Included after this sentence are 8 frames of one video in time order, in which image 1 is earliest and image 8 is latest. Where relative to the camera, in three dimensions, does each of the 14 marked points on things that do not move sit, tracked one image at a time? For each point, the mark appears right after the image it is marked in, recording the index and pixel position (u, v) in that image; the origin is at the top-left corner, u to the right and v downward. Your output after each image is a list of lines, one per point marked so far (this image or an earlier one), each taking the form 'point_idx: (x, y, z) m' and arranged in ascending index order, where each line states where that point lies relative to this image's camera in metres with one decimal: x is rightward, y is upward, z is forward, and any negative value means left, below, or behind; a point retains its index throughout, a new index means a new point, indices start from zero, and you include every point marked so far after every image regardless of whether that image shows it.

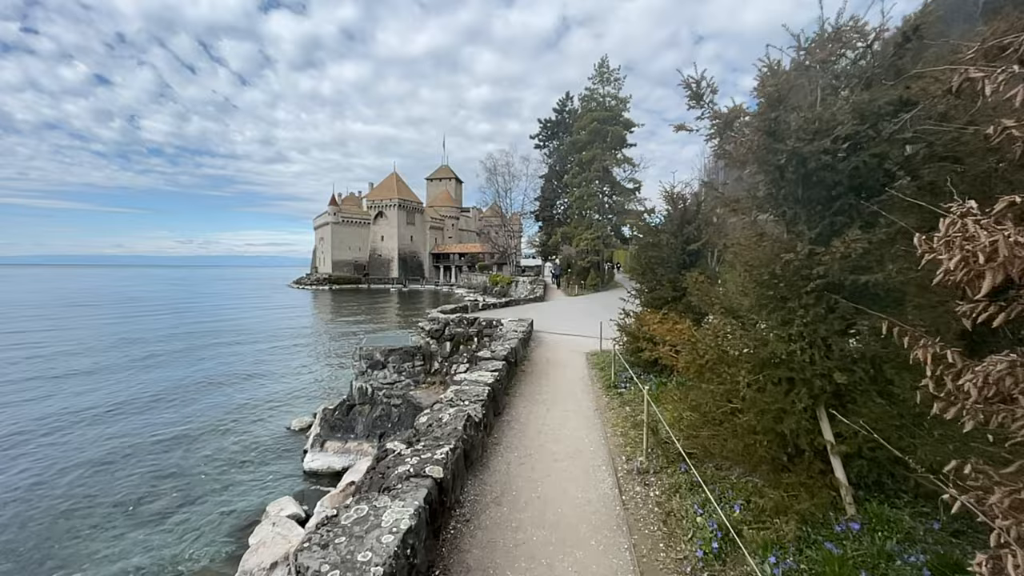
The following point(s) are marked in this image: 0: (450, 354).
0: (-1.9, -2.0, +13.3) m
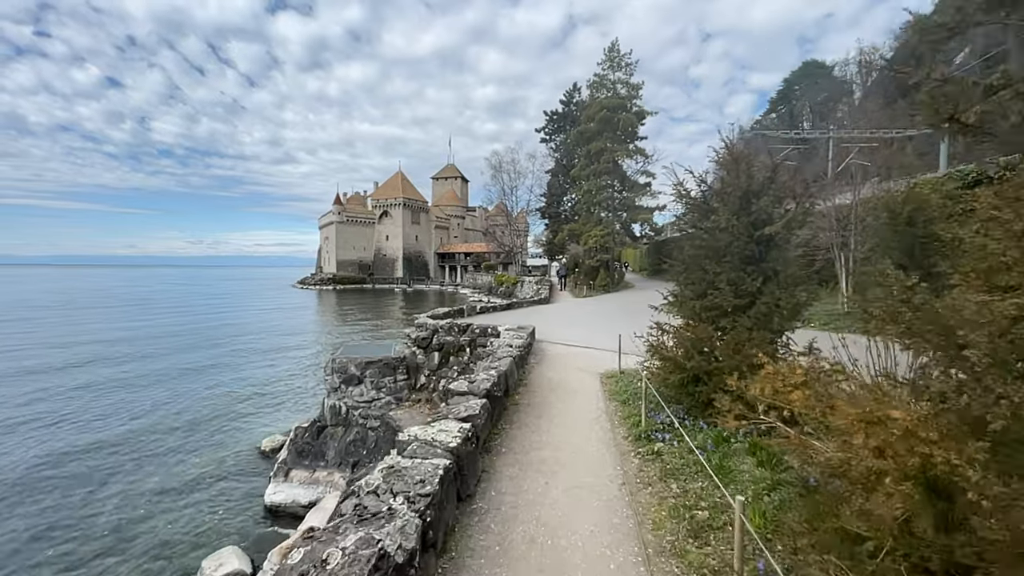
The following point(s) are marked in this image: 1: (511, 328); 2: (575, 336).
0: (-1.9, -2.1, +11.4) m
1: (0.0, -1.0, +10.4) m
2: (+1.7, -1.2, +10.4) m
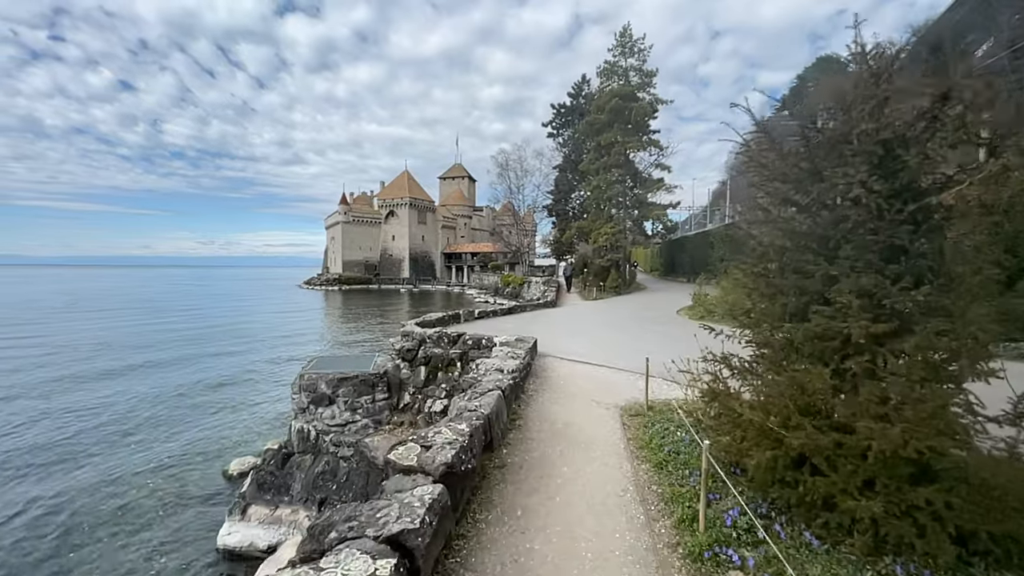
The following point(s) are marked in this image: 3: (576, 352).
0: (-1.9, -2.1, +9.8) m
1: (0.0, -1.1, +8.7) m
2: (+1.7, -1.3, +8.7) m
3: (+1.3, -1.3, +8.8) m
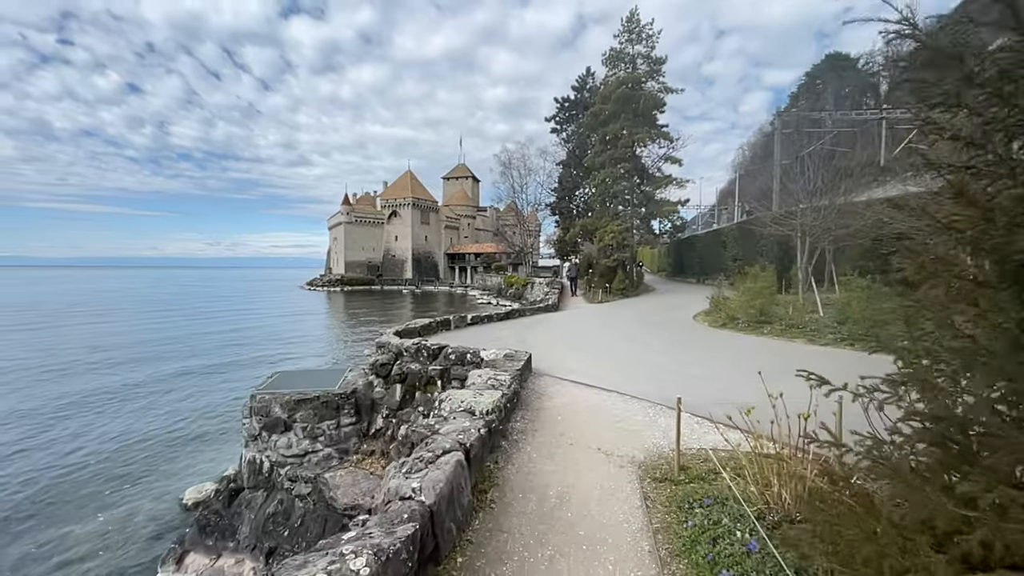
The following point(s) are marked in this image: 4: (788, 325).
0: (-2.1, -2.2, +8.3) m
1: (-0.2, -1.1, +7.2) m
2: (+1.5, -1.4, +7.2) m
3: (+1.1, -1.4, +7.3) m
4: (+6.1, -0.8, +9.7) m
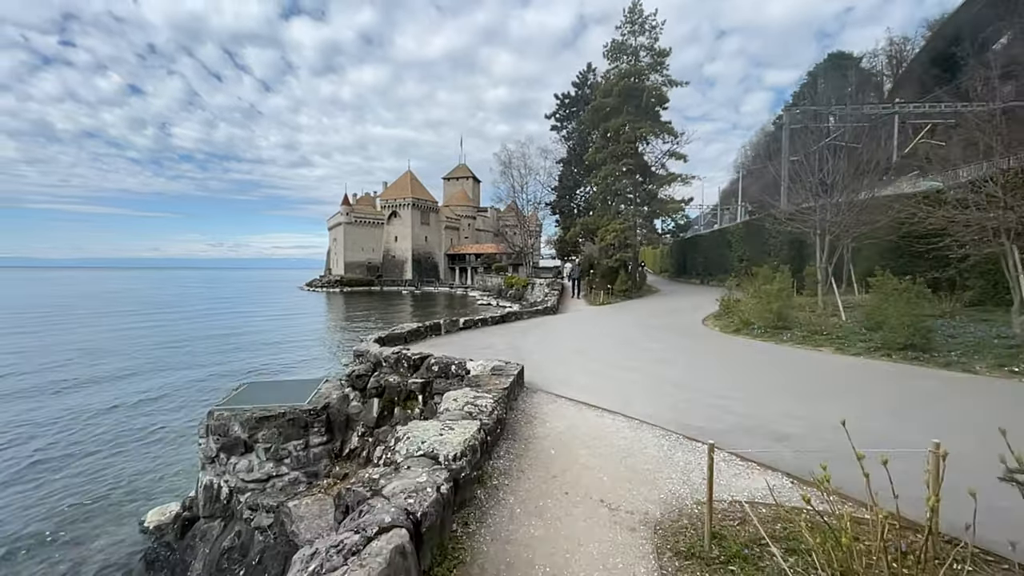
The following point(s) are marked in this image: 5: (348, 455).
0: (-2.3, -2.3, +7.4) m
1: (-0.4, -1.2, +6.3) m
2: (+1.3, -1.4, +6.2) m
3: (+0.9, -1.4, +6.3) m
4: (+6.0, -0.9, +8.7) m
5: (-2.7, -2.7, +7.2) m
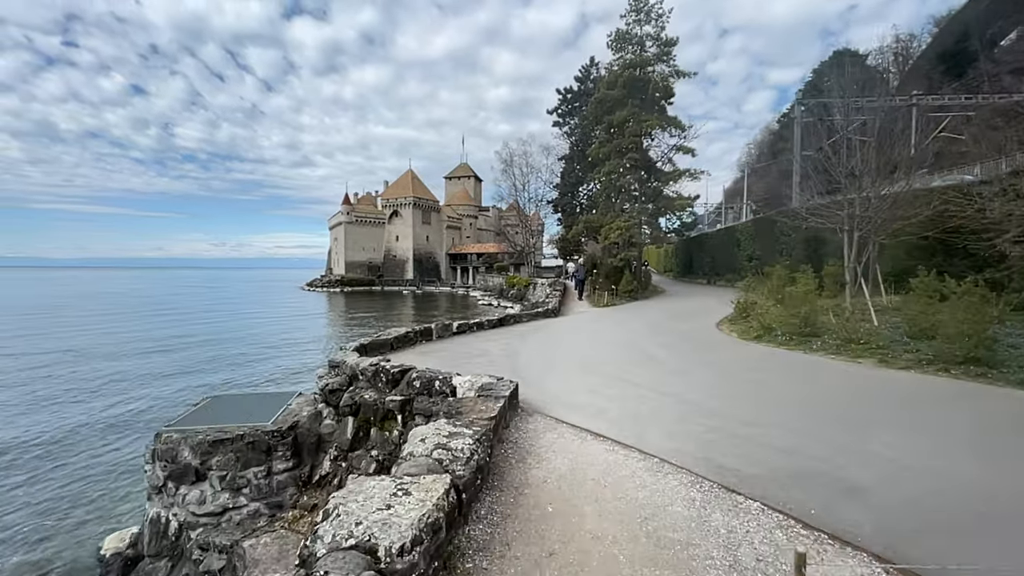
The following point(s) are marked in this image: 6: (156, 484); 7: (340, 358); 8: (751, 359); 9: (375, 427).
0: (-2.3, -2.3, +6.5) m
1: (-0.5, -1.2, +5.3) m
2: (+1.2, -1.5, +5.3) m
3: (+0.8, -1.5, +5.4) m
4: (+5.9, -0.9, +7.7) m
5: (-2.8, -2.8, +6.2) m
6: (-4.9, -2.7, +6.1) m
7: (-2.9, -1.2, +7.5) m
8: (+4.2, -1.2, +7.9) m
9: (-2.0, -2.0, +6.3) m
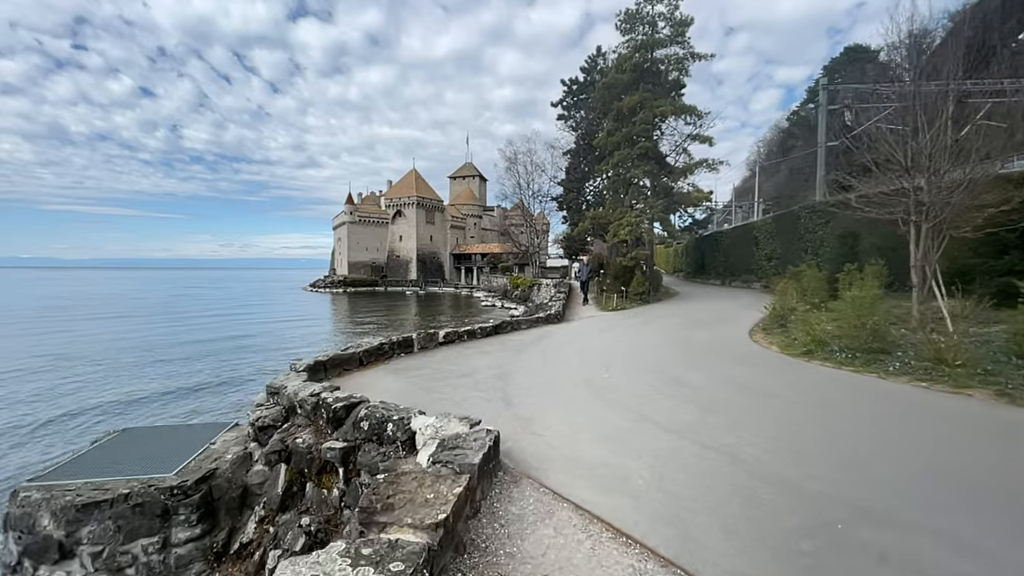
0: (-2.5, -2.4, +4.8) m
1: (-0.6, -1.3, +3.7) m
2: (+1.0, -1.5, +3.6) m
3: (+0.6, -1.5, +3.7) m
4: (+5.7, -1.0, +6.0) m
5: (-2.9, -2.8, +4.6) m
6: (-5.1, -2.7, +4.5) m
7: (-3.1, -1.3, +5.9) m
8: (+4.1, -1.3, +6.2) m
9: (-2.1, -2.1, +4.7) m
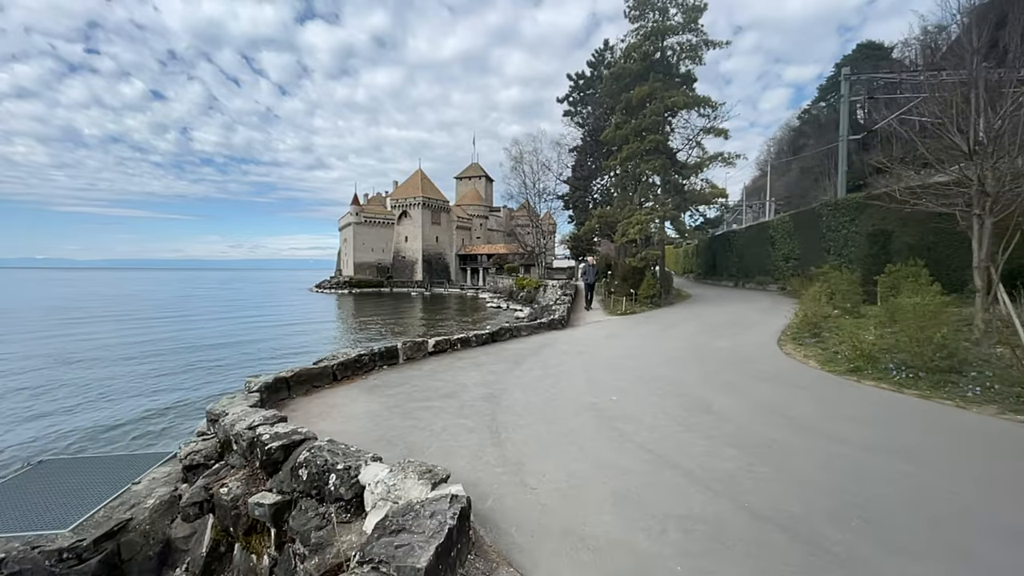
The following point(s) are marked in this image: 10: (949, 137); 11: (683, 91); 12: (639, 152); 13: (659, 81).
0: (-2.7, -2.4, +3.8) m
1: (-0.8, -1.4, +2.6) m
2: (+0.9, -1.6, +2.5) m
3: (+0.5, -1.6, +2.7) m
4: (+5.6, -1.0, +4.9) m
5: (-3.1, -2.9, +3.6) m
6: (-5.2, -2.8, +3.5) m
7: (-3.2, -1.3, +4.9) m
8: (+4.0, -1.4, +5.1) m
9: (-2.3, -2.1, +3.6) m
10: (+7.5, +2.6, +7.5) m
11: (+7.1, +8.2, +18.3) m
12: (+5.6, +6.0, +19.3) m
13: (+6.3, +8.8, +18.8) m
